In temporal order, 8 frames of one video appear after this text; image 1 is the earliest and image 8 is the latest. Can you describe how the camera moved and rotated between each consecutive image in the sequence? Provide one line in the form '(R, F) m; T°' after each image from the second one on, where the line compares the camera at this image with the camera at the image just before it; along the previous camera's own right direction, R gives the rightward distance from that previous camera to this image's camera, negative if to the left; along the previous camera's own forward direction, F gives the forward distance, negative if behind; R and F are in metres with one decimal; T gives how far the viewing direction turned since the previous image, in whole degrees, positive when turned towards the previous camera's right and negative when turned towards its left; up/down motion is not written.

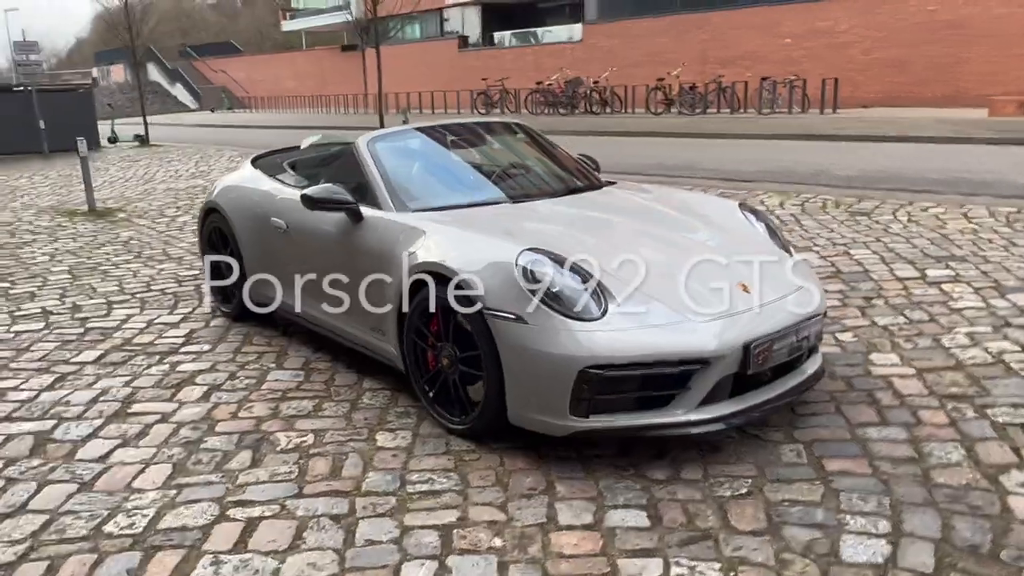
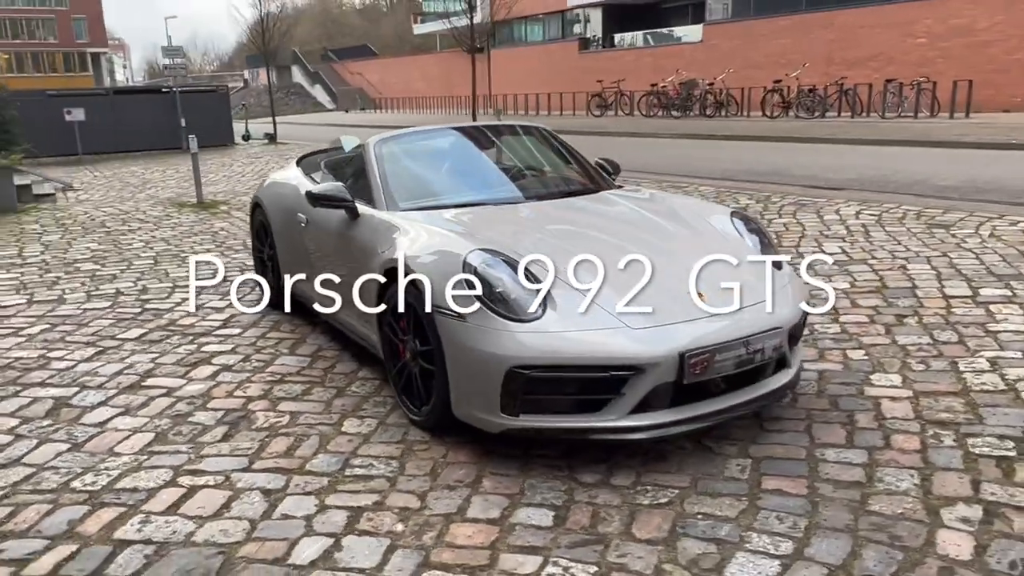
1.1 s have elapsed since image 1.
(+0.8, 0.0) m; -9°
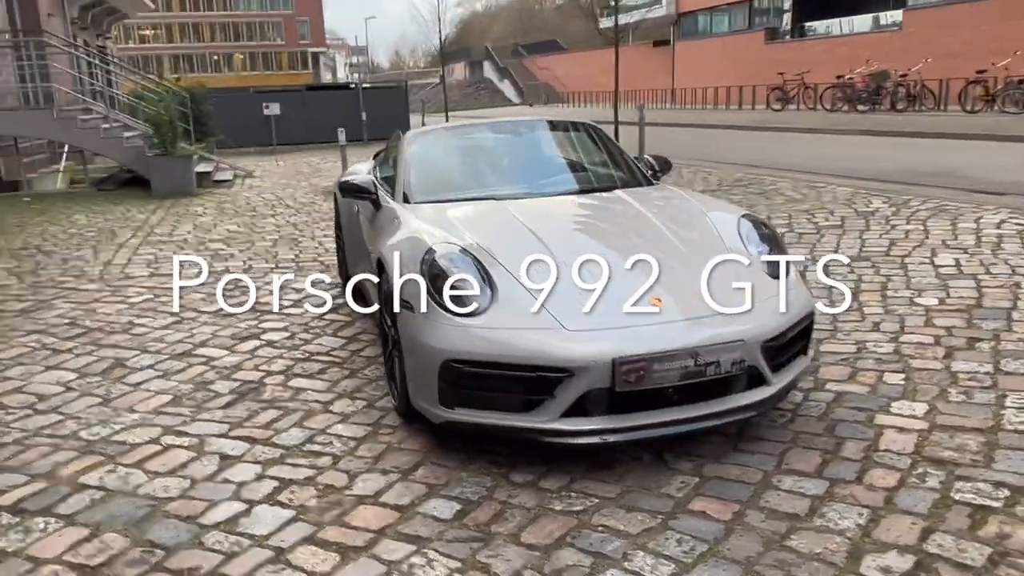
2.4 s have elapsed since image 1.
(+1.0, +0.1) m; -14°
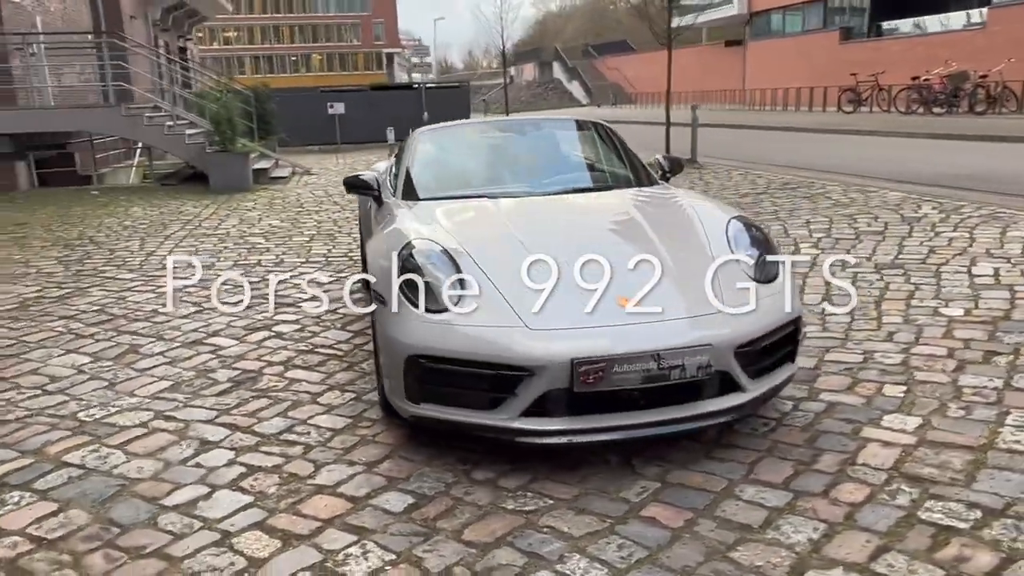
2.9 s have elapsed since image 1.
(+0.4, 0.0) m; -5°
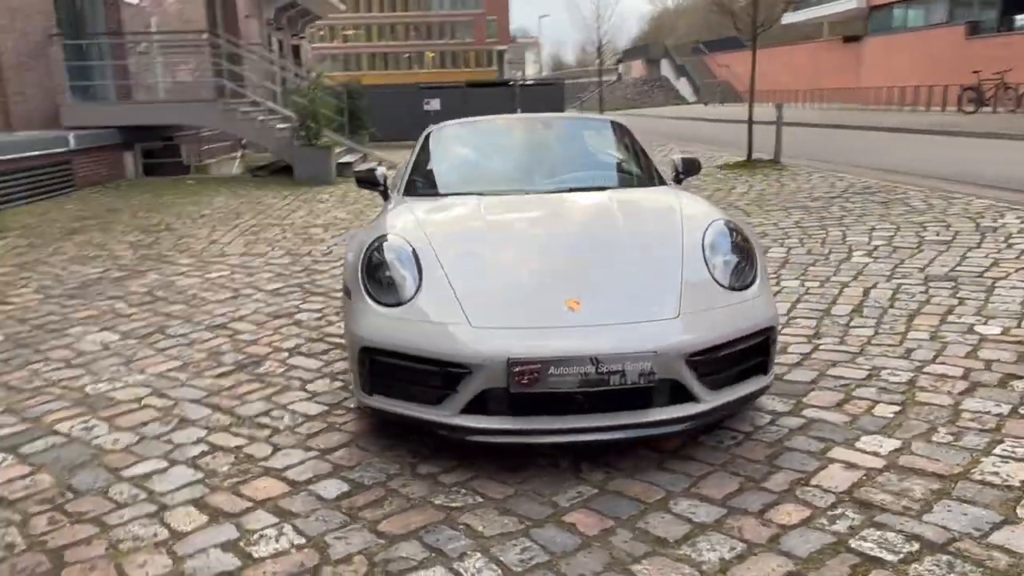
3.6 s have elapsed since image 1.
(+0.6, 0.0) m; -8°
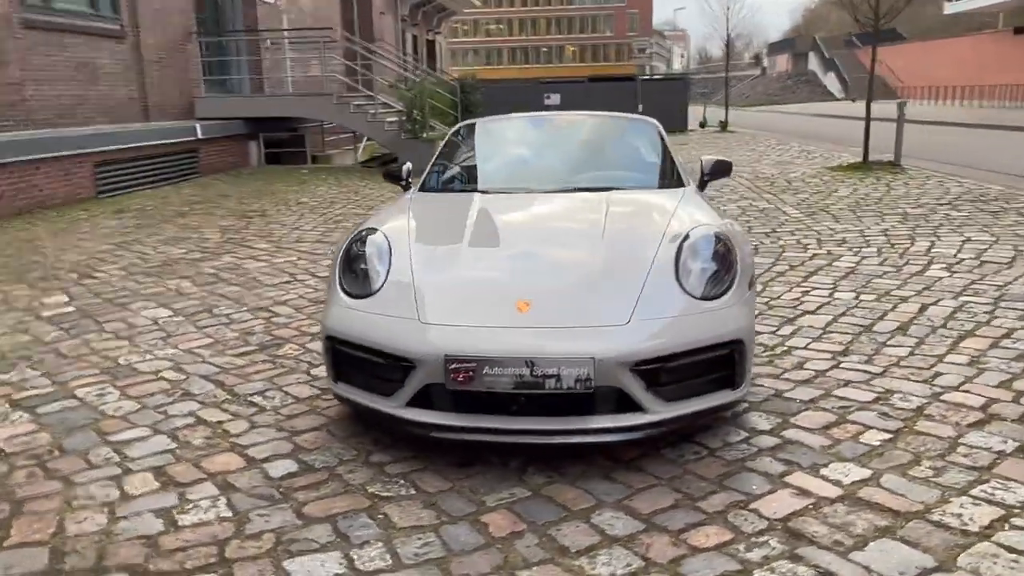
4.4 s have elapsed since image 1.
(+0.7, +0.1) m; -10°
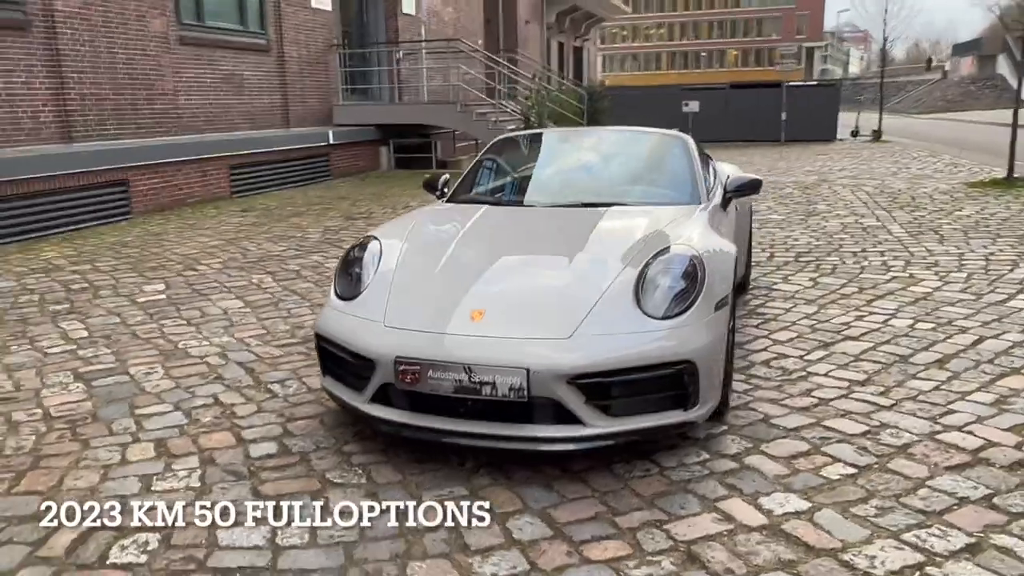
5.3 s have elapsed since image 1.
(+0.8, -0.1) m; -11°
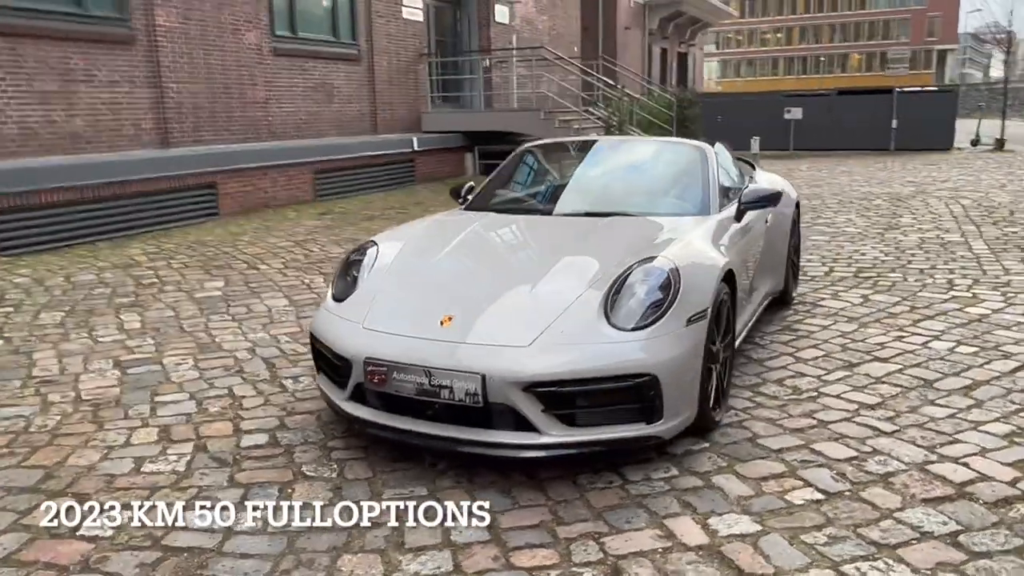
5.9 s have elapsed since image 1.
(+0.6, 0.0) m; -8°
